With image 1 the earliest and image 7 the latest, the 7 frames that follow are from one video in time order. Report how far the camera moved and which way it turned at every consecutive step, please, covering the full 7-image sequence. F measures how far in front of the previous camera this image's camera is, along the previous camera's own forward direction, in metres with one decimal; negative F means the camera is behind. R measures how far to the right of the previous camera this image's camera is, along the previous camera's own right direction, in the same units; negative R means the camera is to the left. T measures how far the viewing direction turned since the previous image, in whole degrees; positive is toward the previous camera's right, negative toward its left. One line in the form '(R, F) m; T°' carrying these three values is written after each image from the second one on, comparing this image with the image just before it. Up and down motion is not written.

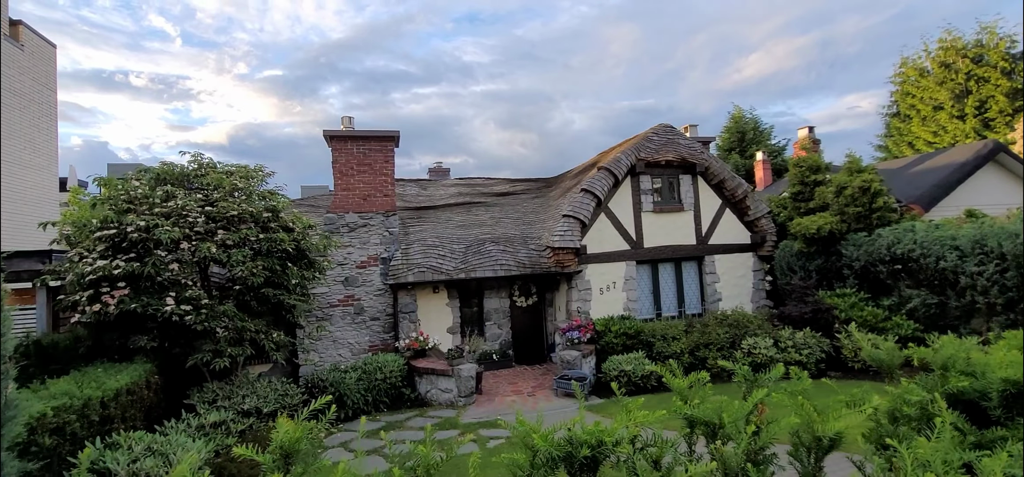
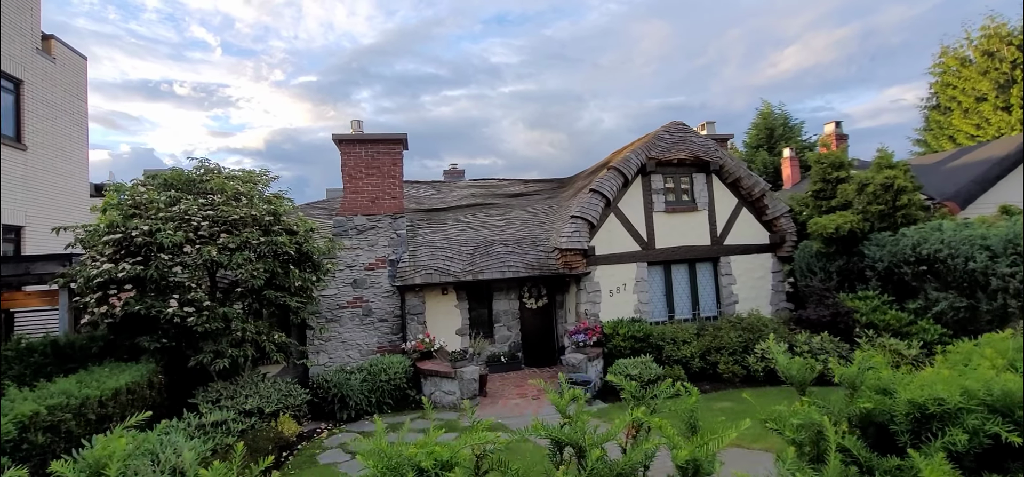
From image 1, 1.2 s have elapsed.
(+0.4, +0.1) m; -3°
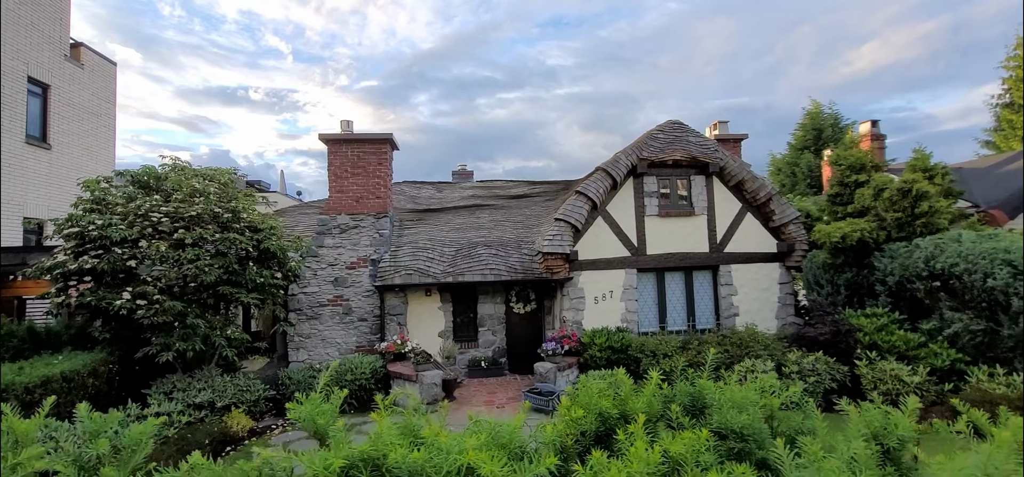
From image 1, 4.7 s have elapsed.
(+1.3, +0.3) m; -6°
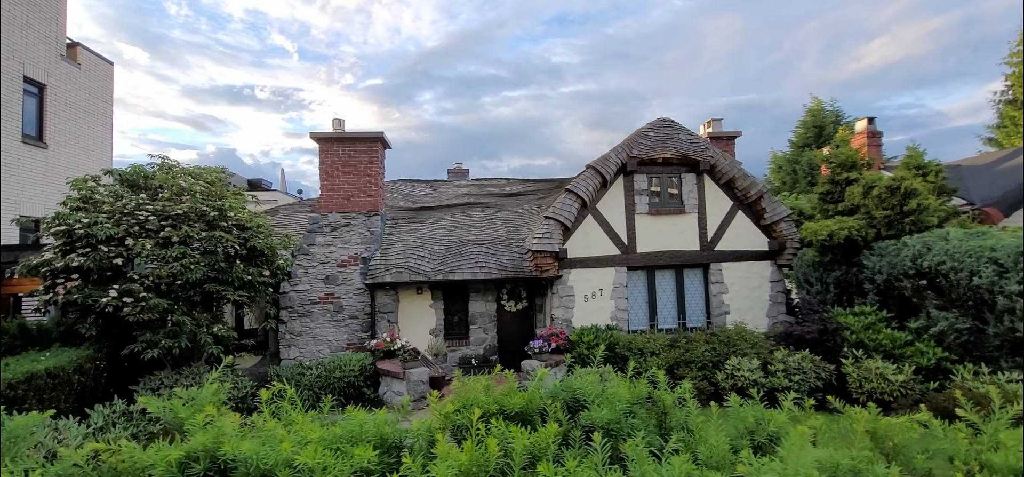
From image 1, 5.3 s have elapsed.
(+0.3, 0.0) m; -1°
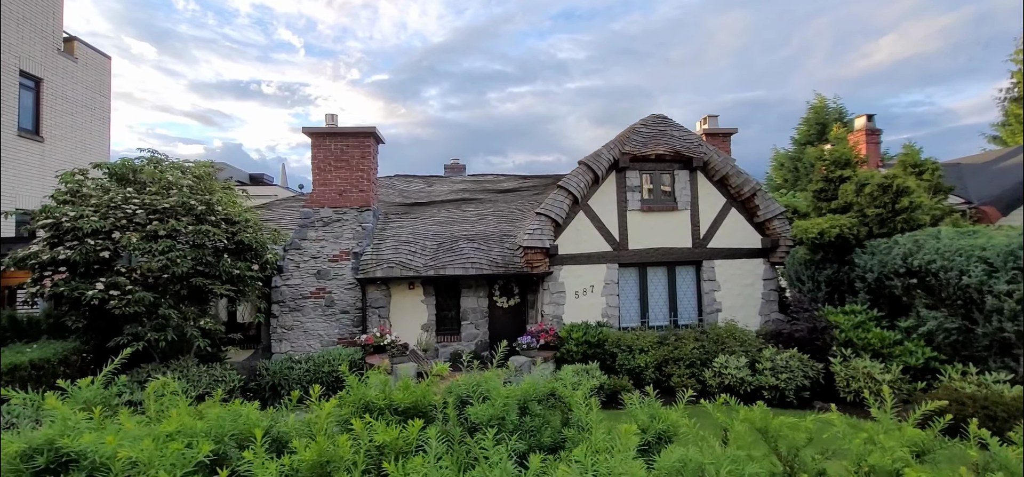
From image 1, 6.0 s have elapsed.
(+0.3, 0.0) m; -1°
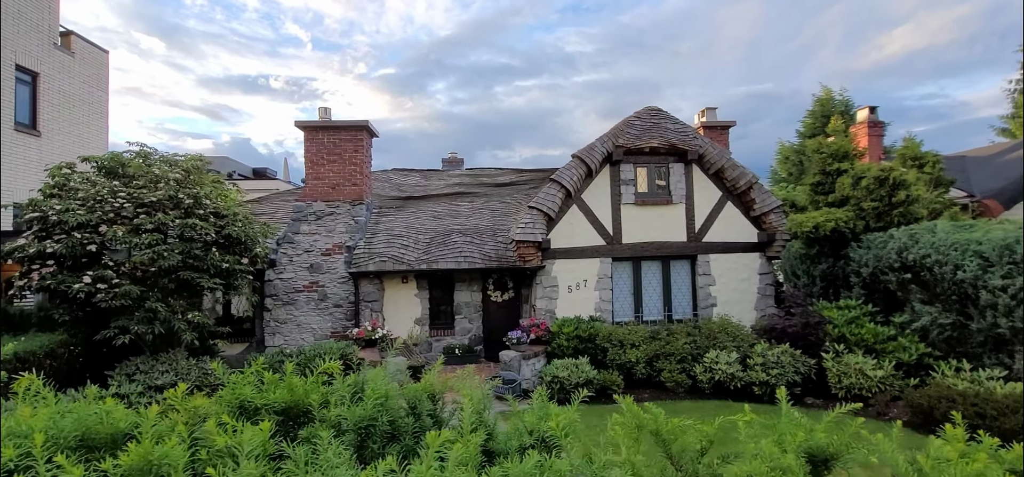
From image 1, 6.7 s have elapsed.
(+0.3, +0.1) m; -1°
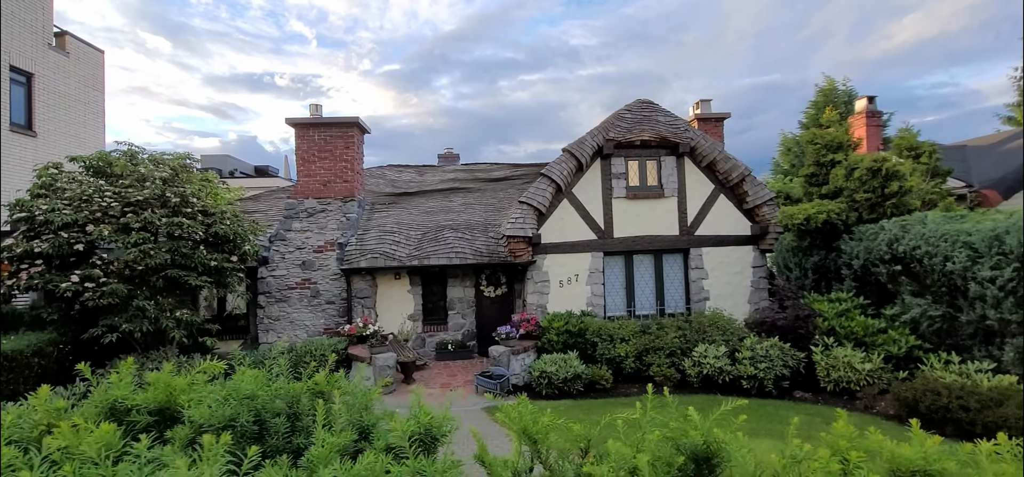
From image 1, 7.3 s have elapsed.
(+0.3, 0.0) m; -1°
